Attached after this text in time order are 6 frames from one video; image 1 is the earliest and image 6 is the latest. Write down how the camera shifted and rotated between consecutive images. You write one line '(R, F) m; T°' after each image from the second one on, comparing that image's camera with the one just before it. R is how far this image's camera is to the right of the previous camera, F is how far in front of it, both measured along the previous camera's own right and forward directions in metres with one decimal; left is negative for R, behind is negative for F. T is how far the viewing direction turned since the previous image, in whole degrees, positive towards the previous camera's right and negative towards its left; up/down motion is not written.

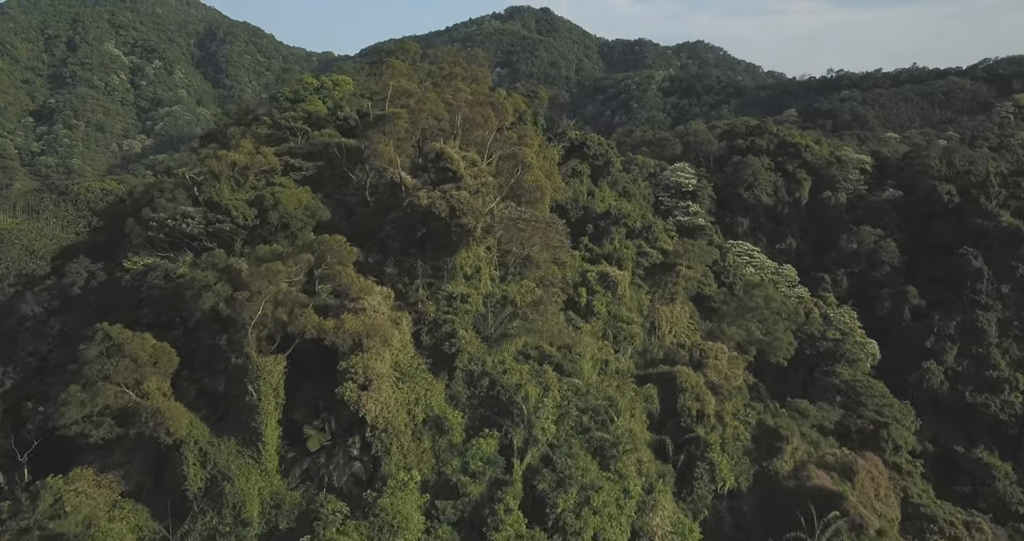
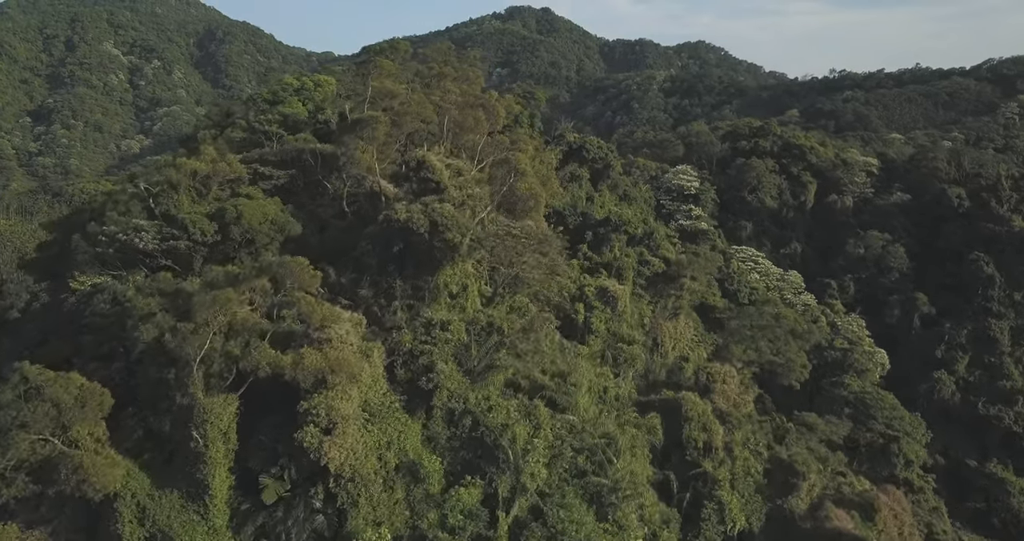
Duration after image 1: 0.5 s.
(+0.1, +0.9) m; 0°
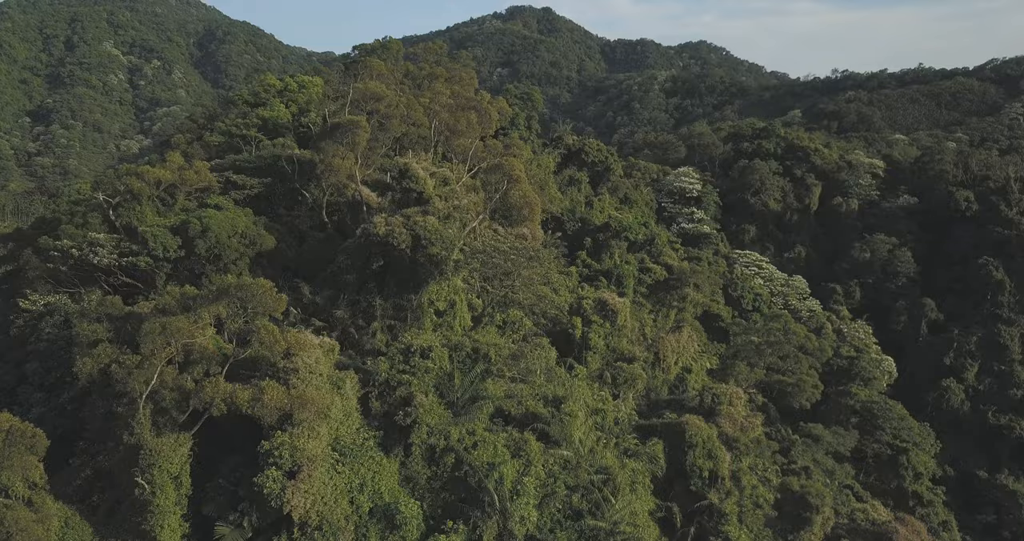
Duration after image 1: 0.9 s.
(+0.1, +0.6) m; 0°
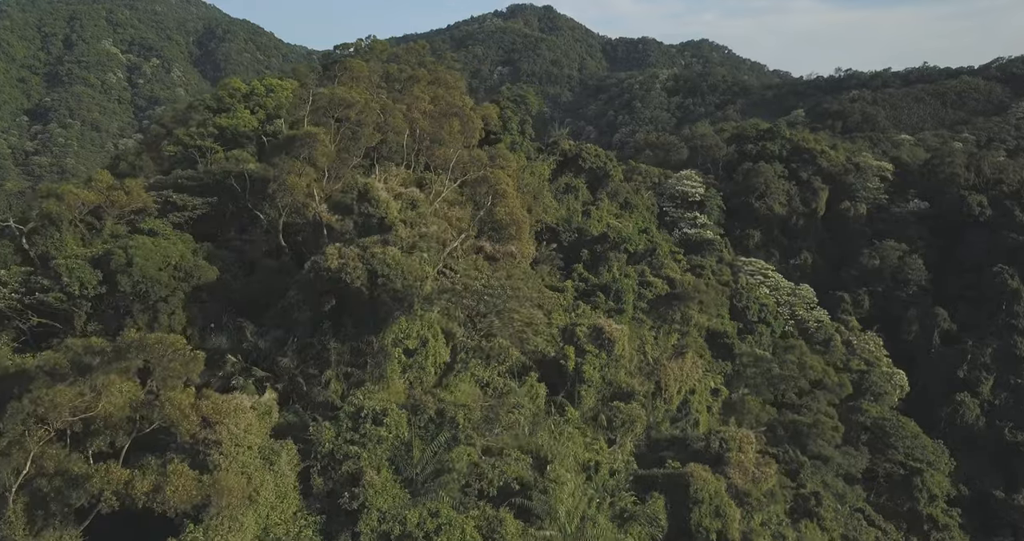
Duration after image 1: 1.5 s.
(+0.2, +1.1) m; 0°
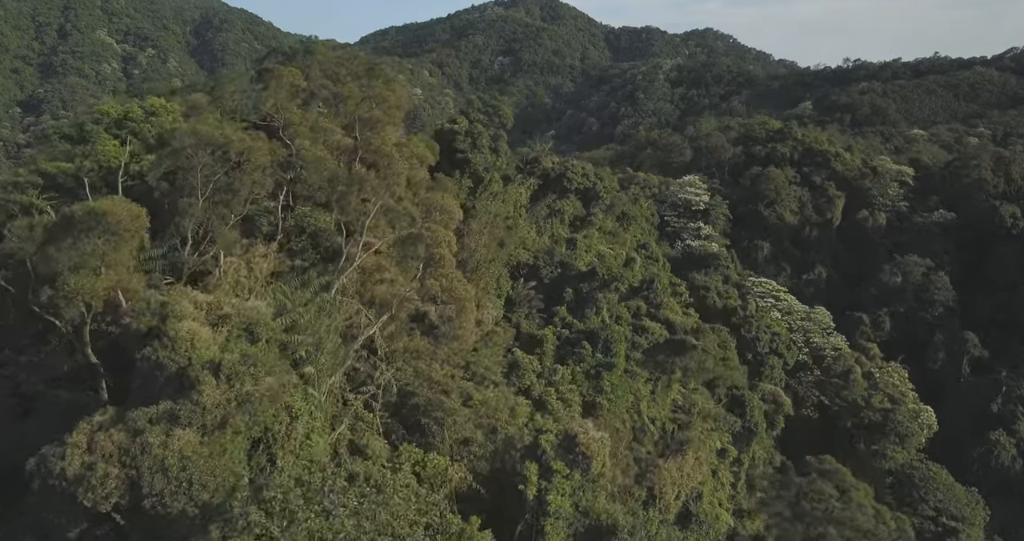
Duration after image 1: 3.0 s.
(+0.6, +2.5) m; 0°
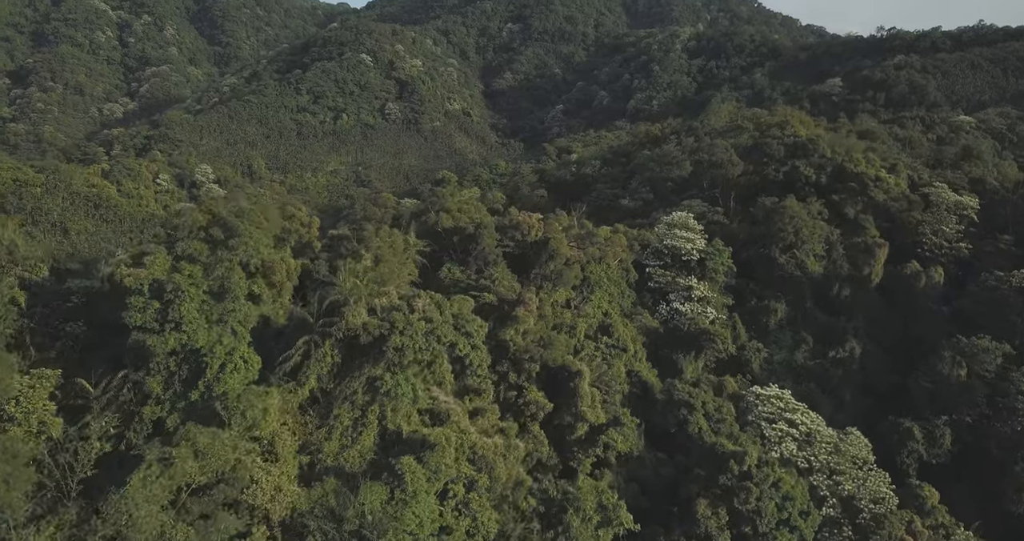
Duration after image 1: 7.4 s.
(+2.6, +7.2) m; -1°
